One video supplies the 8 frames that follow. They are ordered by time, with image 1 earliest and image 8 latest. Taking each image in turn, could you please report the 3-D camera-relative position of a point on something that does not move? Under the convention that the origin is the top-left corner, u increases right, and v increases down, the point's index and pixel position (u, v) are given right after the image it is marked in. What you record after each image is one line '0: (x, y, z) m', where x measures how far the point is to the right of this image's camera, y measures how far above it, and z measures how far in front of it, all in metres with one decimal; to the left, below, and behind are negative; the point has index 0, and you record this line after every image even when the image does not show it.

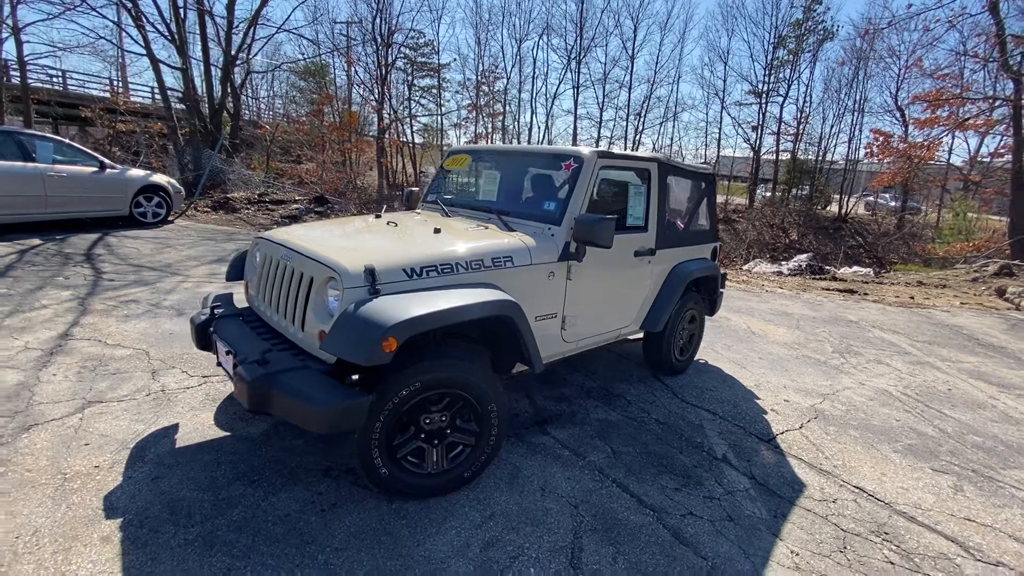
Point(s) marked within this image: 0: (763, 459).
0: (+1.8, -1.2, +3.4) m
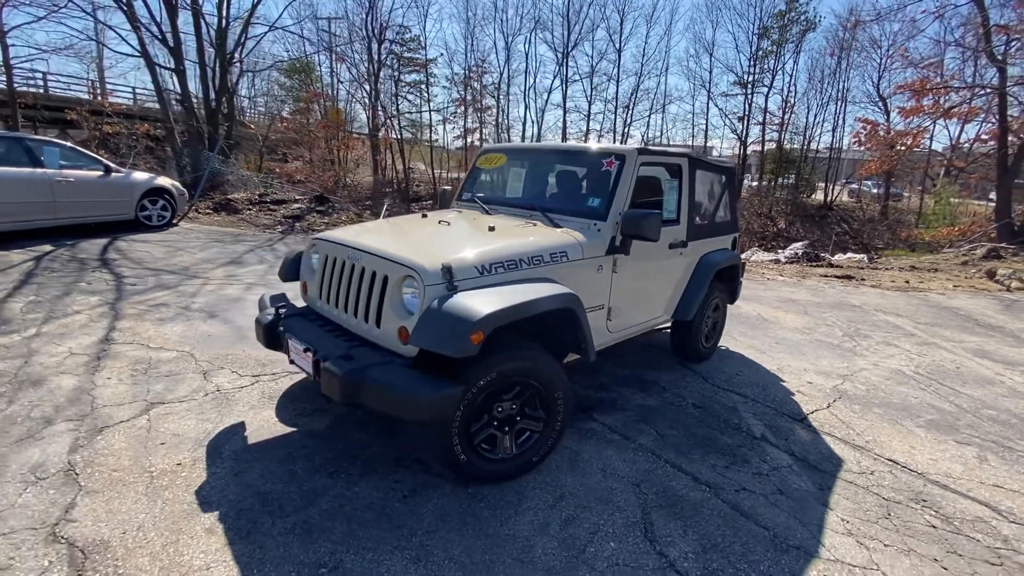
0: (+2.2, -1.1, +3.6) m
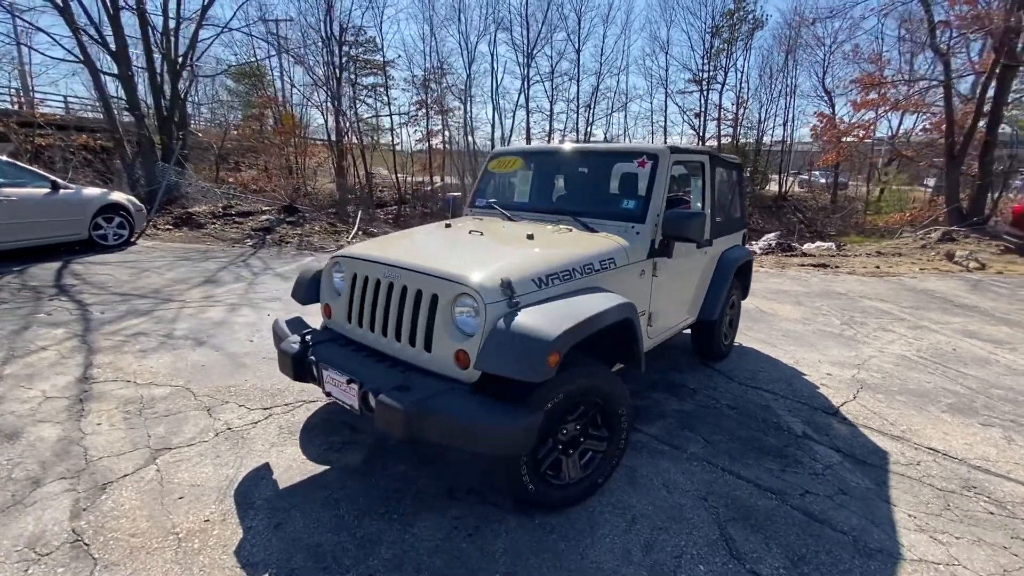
0: (+2.5, -1.1, +3.6) m
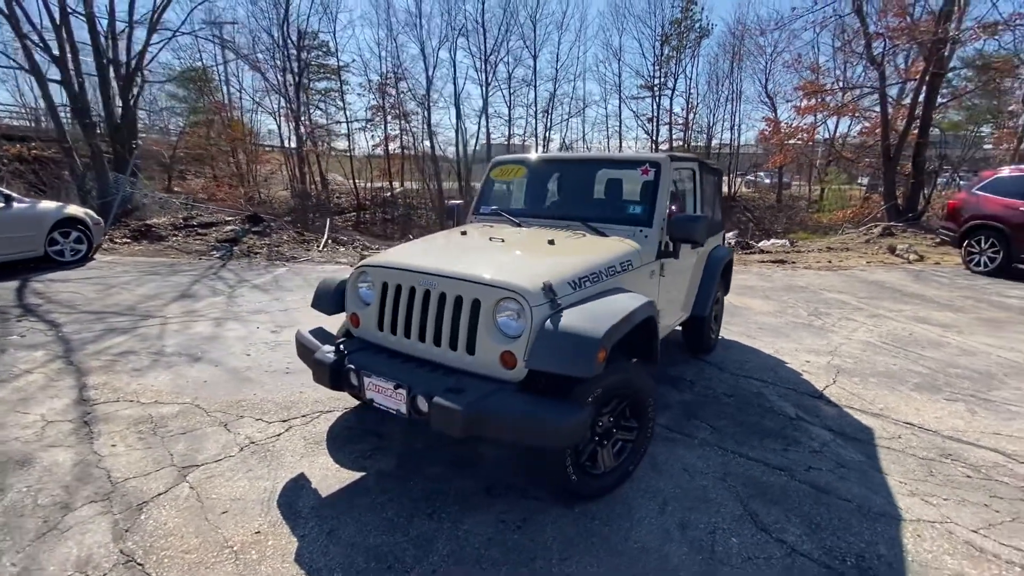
0: (+2.6, -1.0, +4.0) m
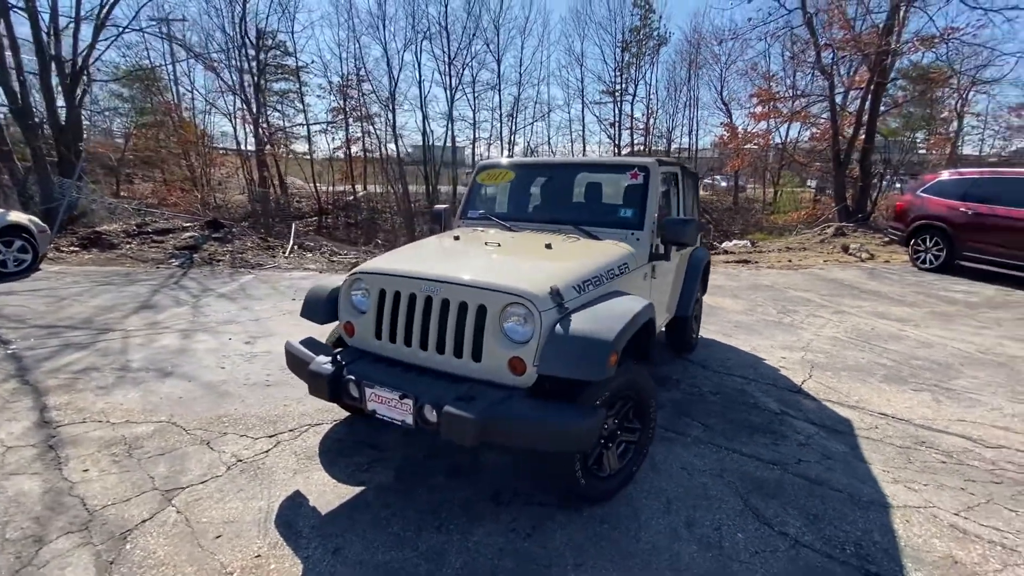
0: (+2.6, -1.0, +4.1) m
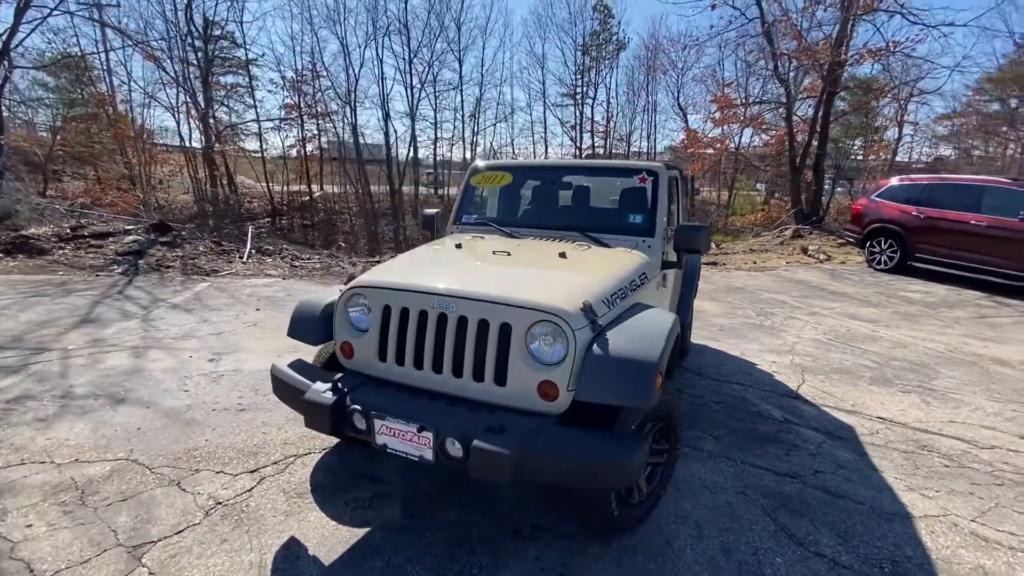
0: (+2.5, -1.1, +4.1) m
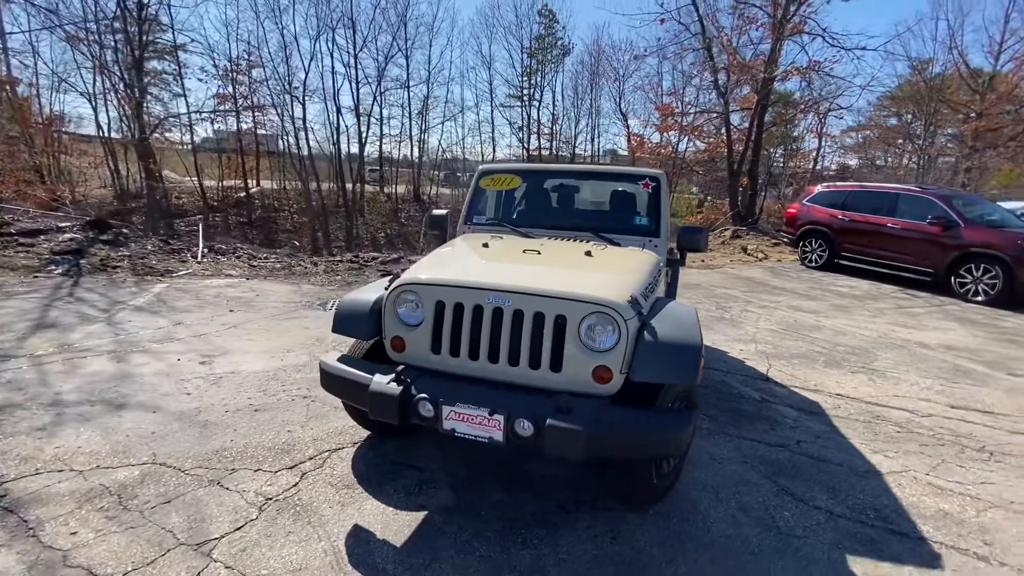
0: (+2.6, -1.0, +4.7) m
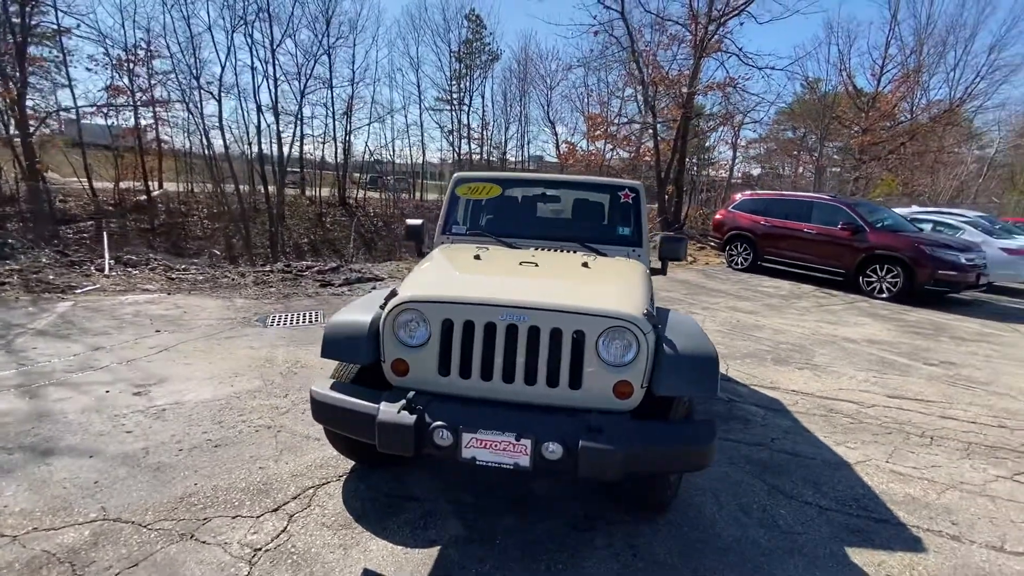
0: (+2.4, -1.1, +4.9) m
